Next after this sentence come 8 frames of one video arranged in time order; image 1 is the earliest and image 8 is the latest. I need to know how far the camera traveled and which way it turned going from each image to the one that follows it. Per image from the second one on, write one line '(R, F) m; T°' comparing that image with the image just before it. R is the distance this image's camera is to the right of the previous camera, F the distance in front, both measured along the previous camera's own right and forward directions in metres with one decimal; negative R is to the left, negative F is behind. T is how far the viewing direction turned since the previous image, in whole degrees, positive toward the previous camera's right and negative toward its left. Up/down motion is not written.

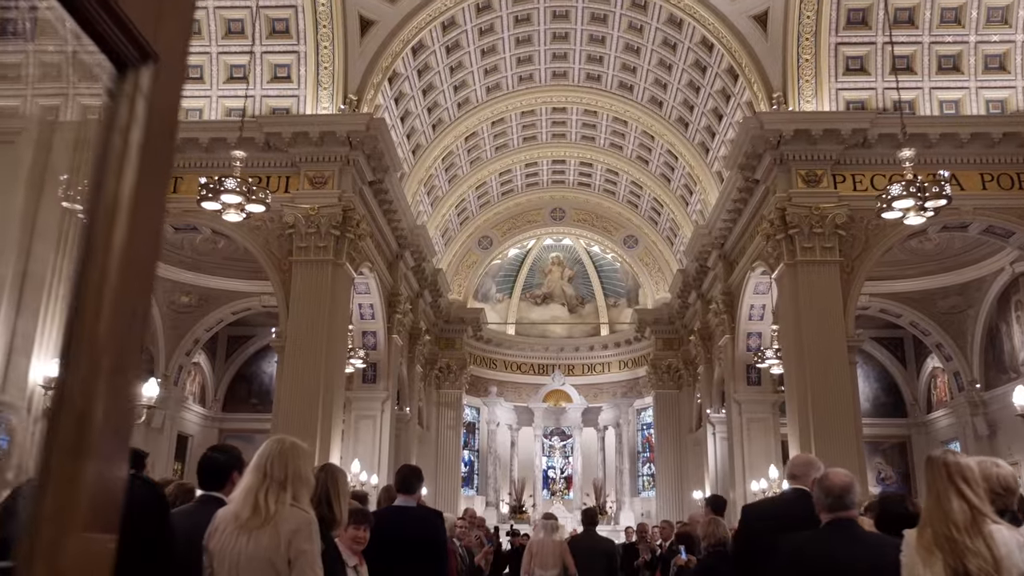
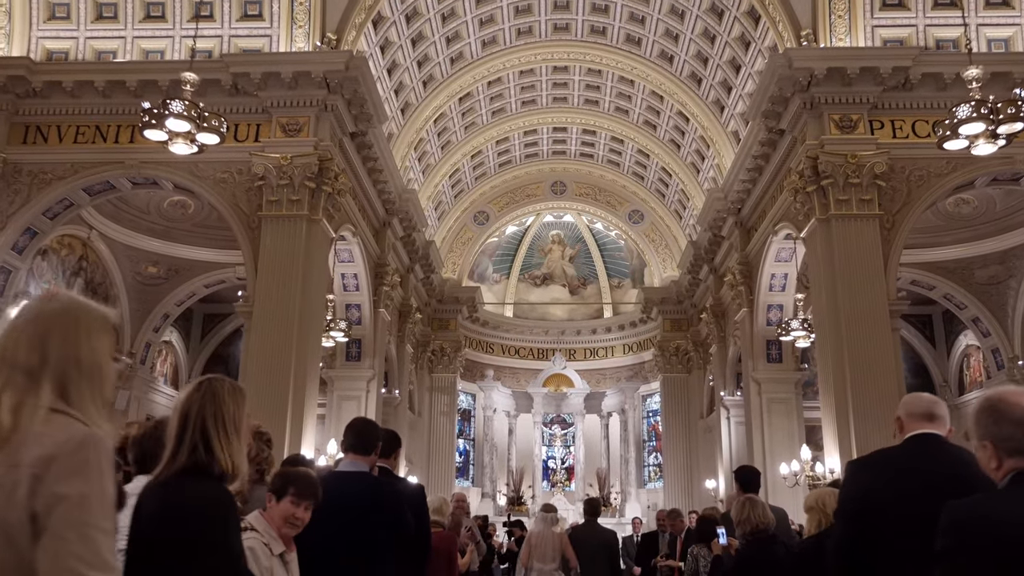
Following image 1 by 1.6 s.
(0.0, +1.6) m; 0°
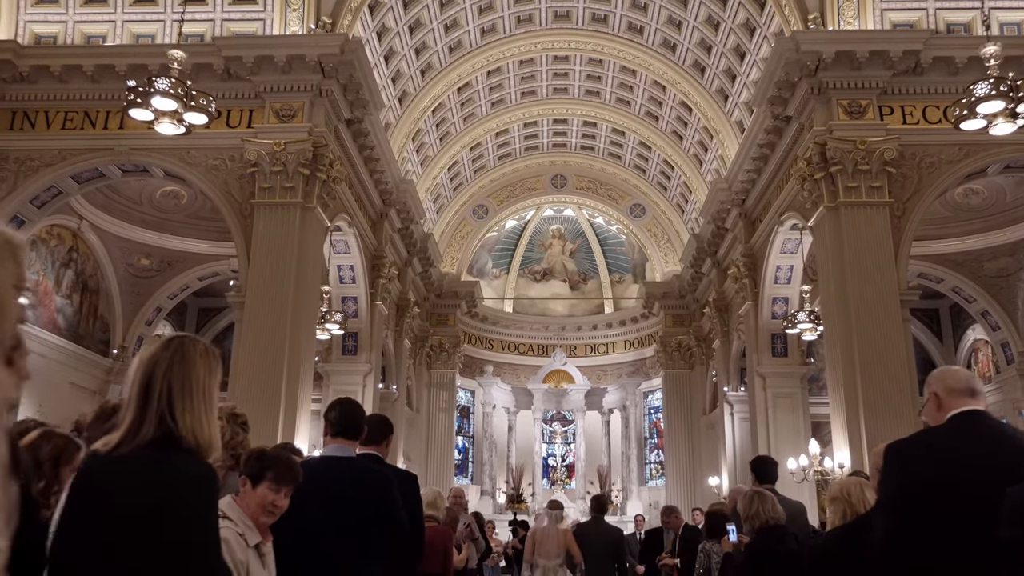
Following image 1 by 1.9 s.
(0.0, +0.4) m; 0°
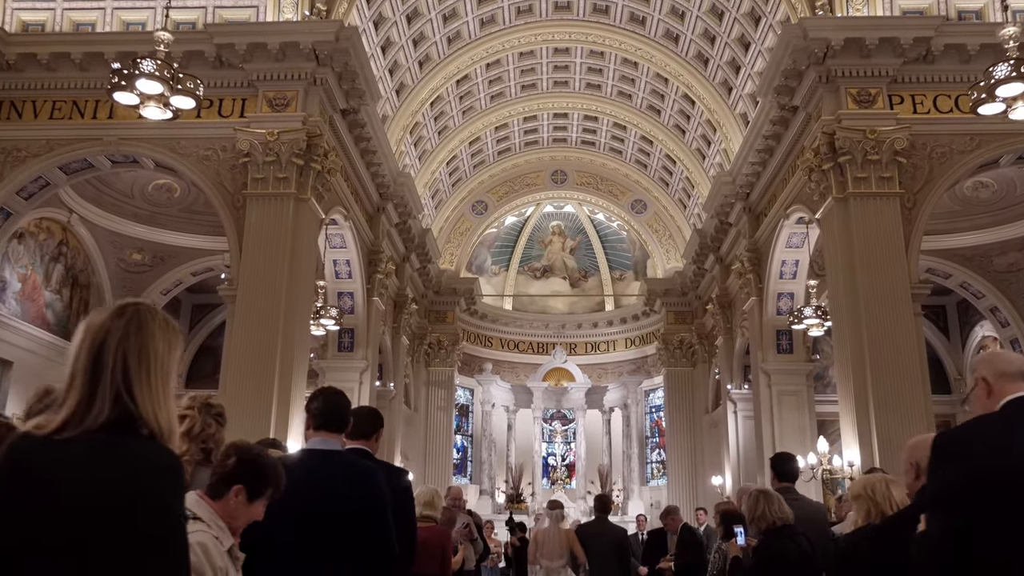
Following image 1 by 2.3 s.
(0.0, +0.3) m; 0°
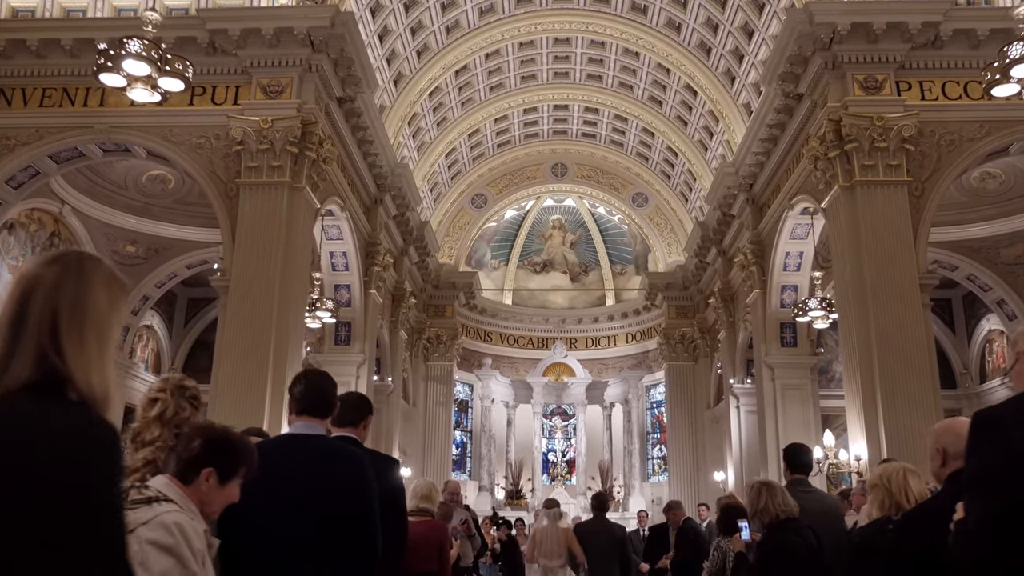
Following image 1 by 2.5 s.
(0.0, +0.3) m; 0°
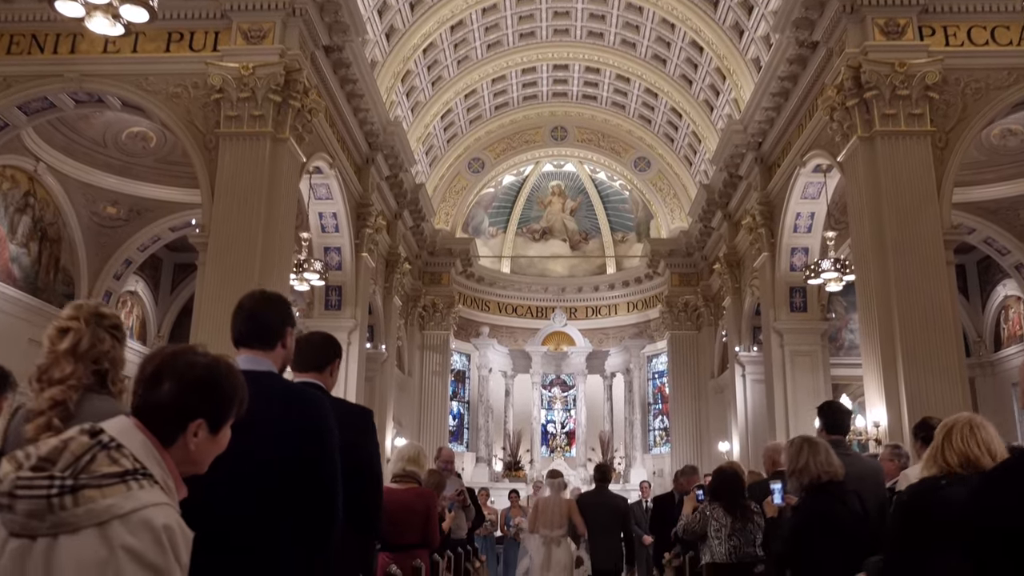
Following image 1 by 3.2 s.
(0.0, +0.7) m; 0°
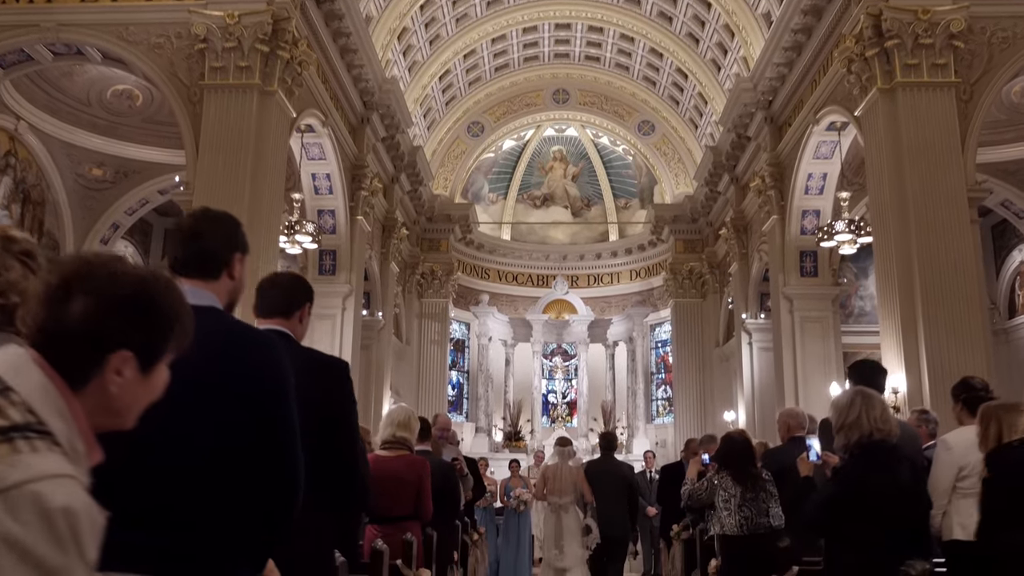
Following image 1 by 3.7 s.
(0.0, +0.5) m; 0°
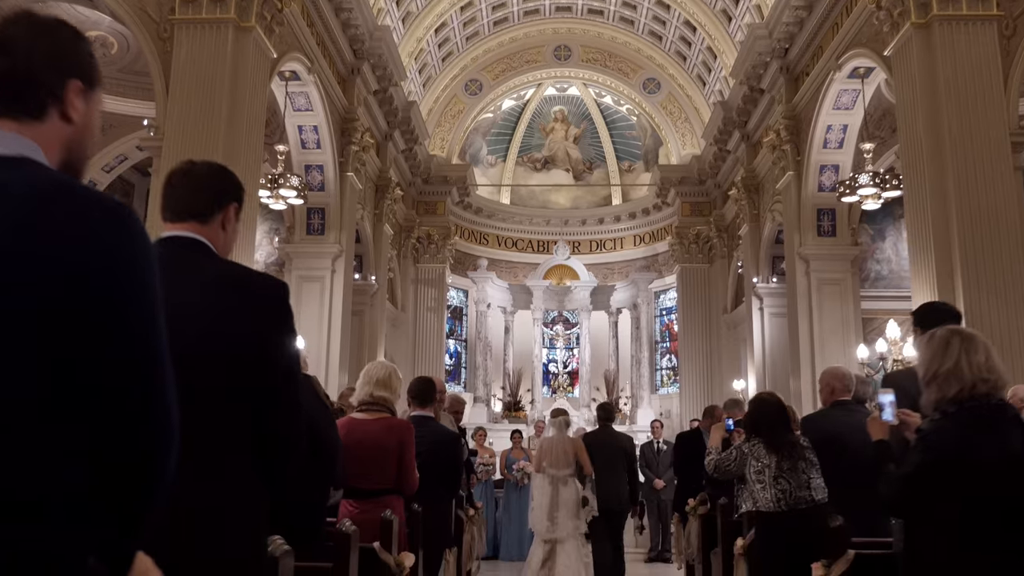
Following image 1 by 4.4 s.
(0.0, +0.8) m; 0°
